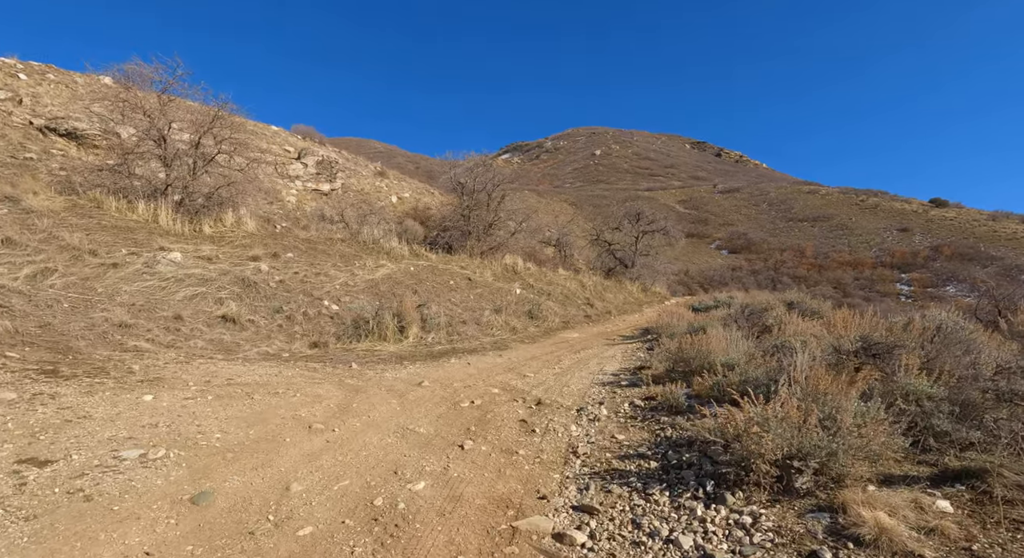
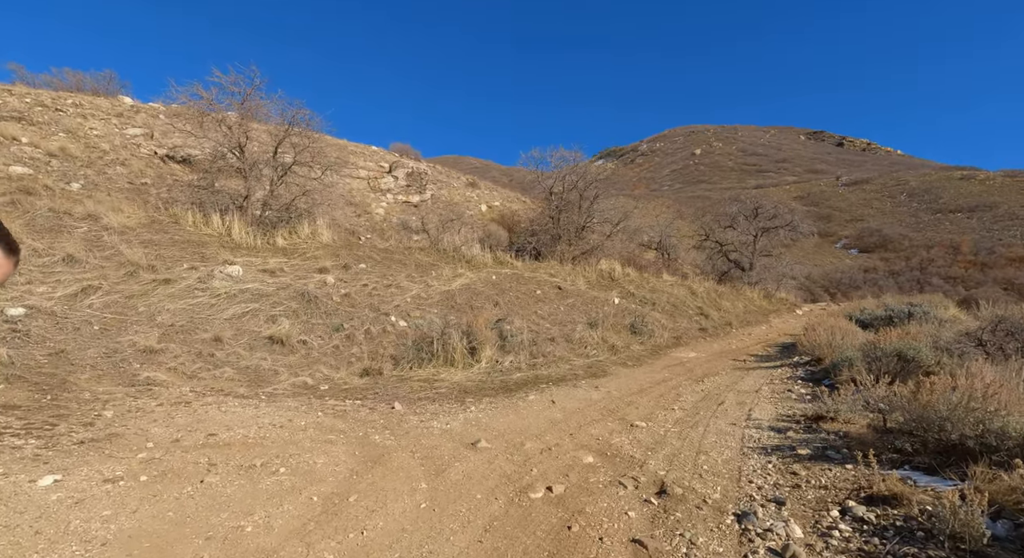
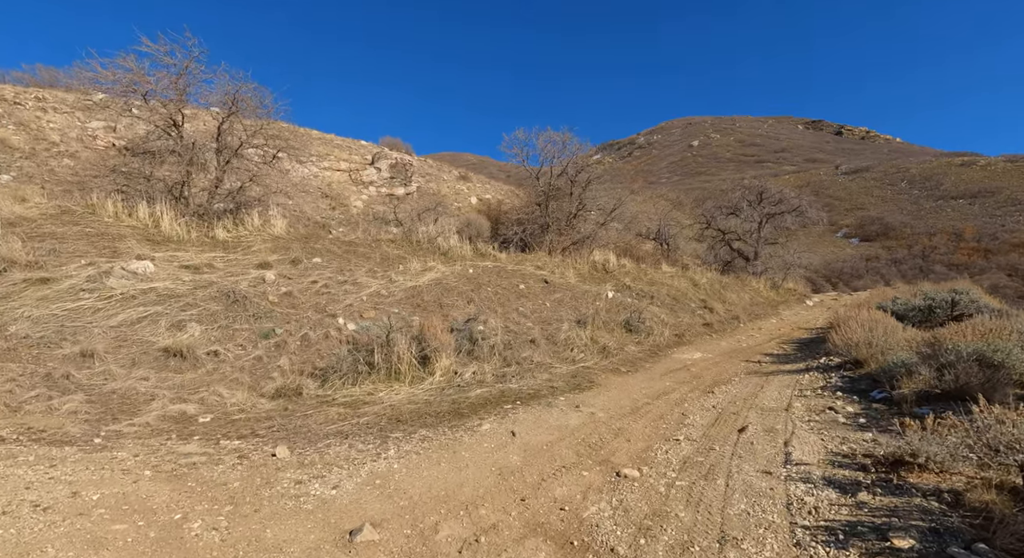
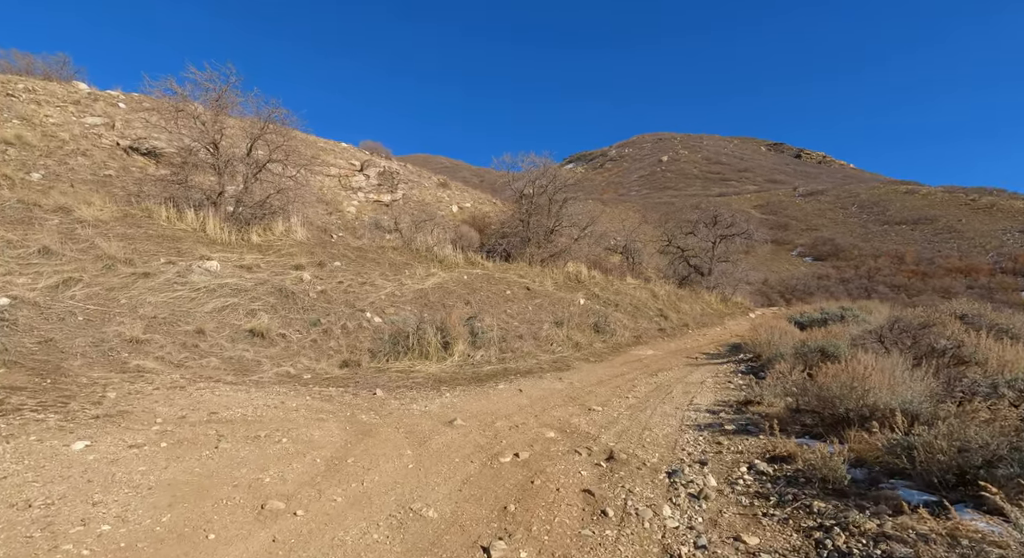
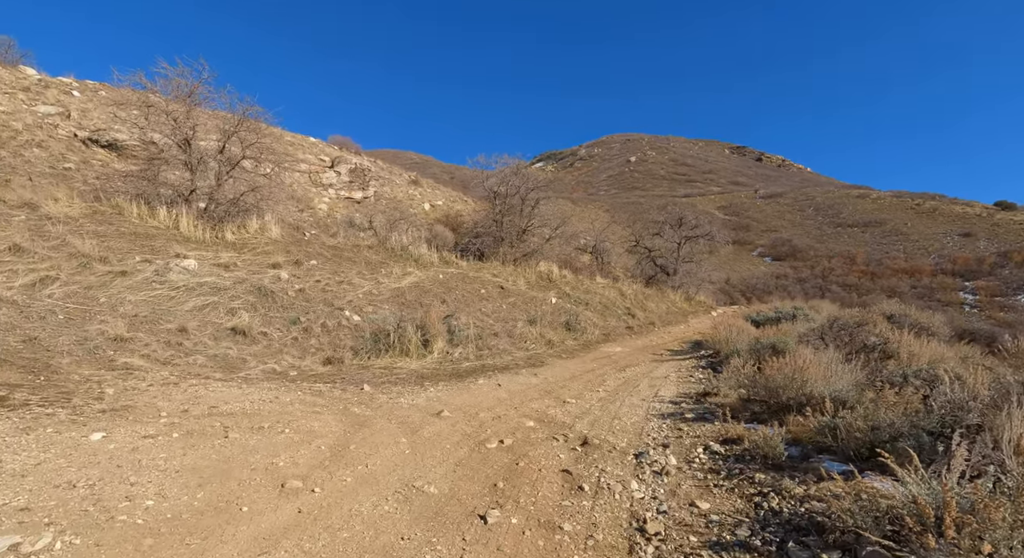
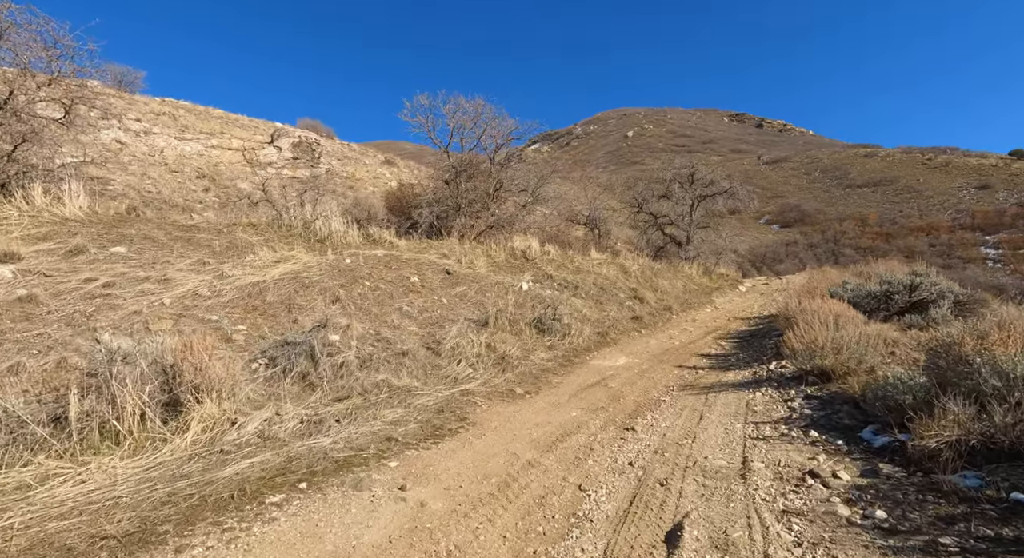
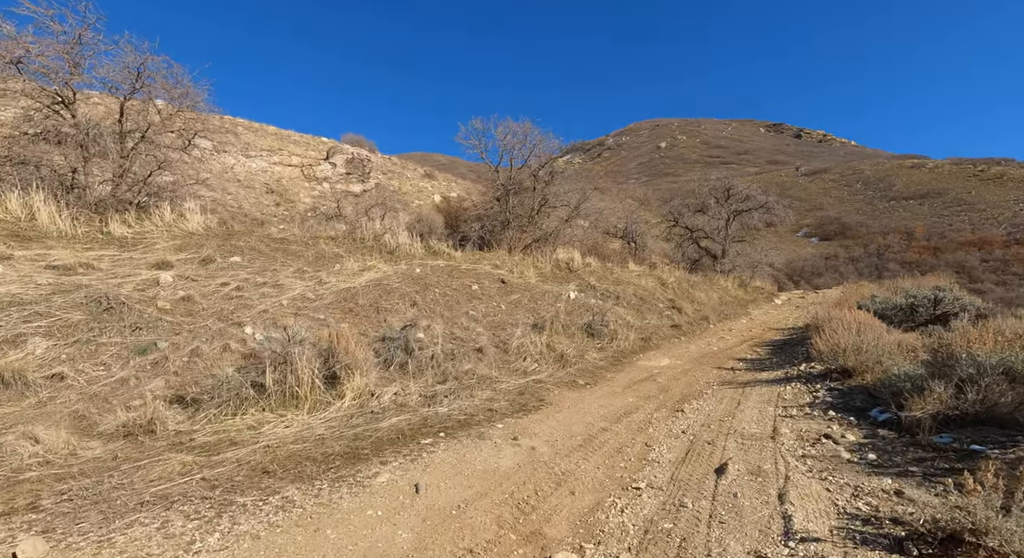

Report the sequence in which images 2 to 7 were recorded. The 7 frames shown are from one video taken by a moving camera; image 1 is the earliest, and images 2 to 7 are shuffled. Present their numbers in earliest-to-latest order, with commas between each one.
5, 4, 2, 3, 7, 6
